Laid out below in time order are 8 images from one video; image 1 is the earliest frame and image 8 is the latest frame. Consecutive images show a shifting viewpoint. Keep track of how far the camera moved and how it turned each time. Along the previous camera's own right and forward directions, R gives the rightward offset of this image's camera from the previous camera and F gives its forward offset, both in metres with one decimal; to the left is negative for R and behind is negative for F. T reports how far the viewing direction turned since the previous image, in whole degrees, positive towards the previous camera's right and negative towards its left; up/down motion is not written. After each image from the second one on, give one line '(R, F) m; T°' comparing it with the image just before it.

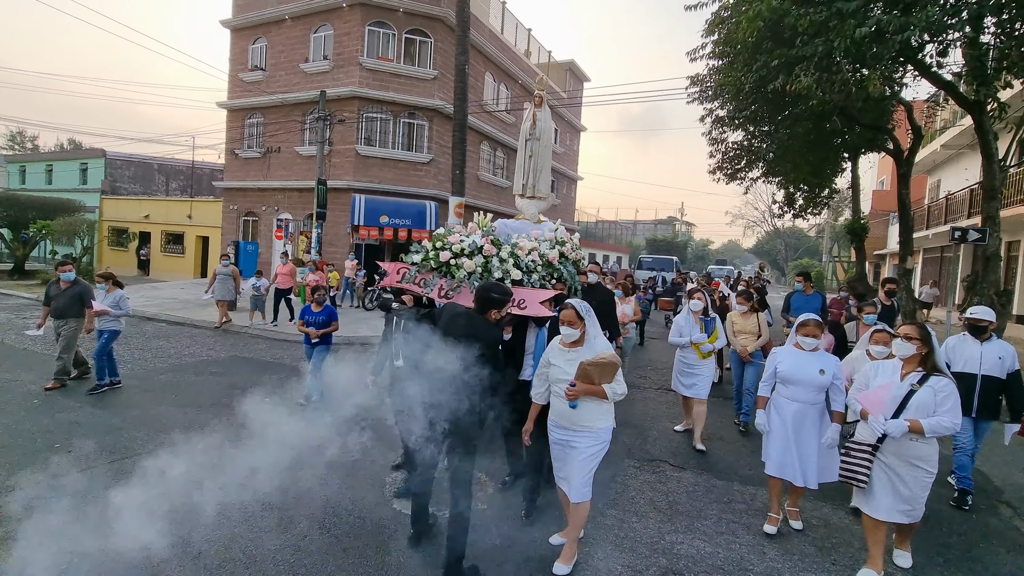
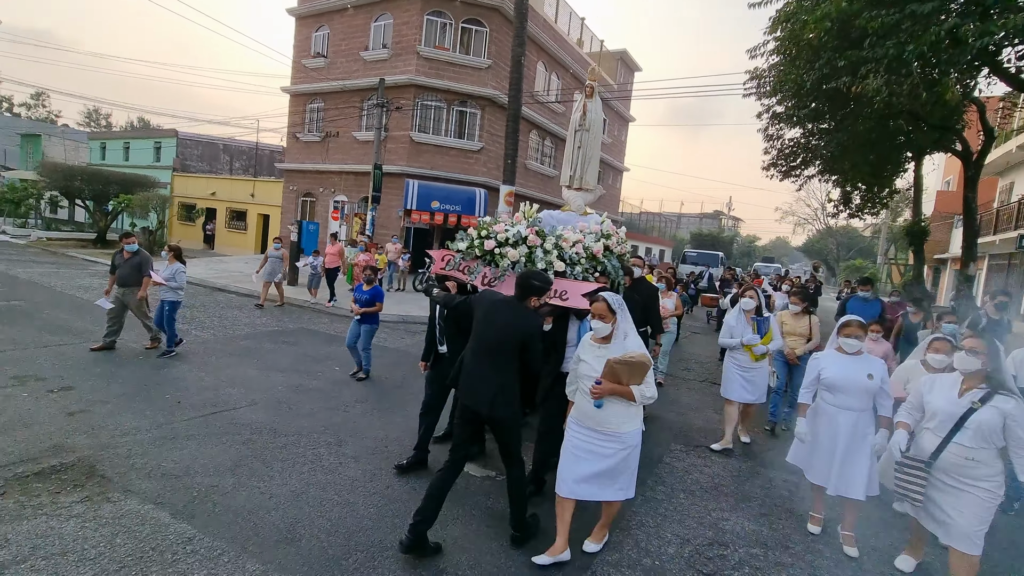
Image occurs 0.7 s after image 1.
(-0.2, -0.4) m; -4°
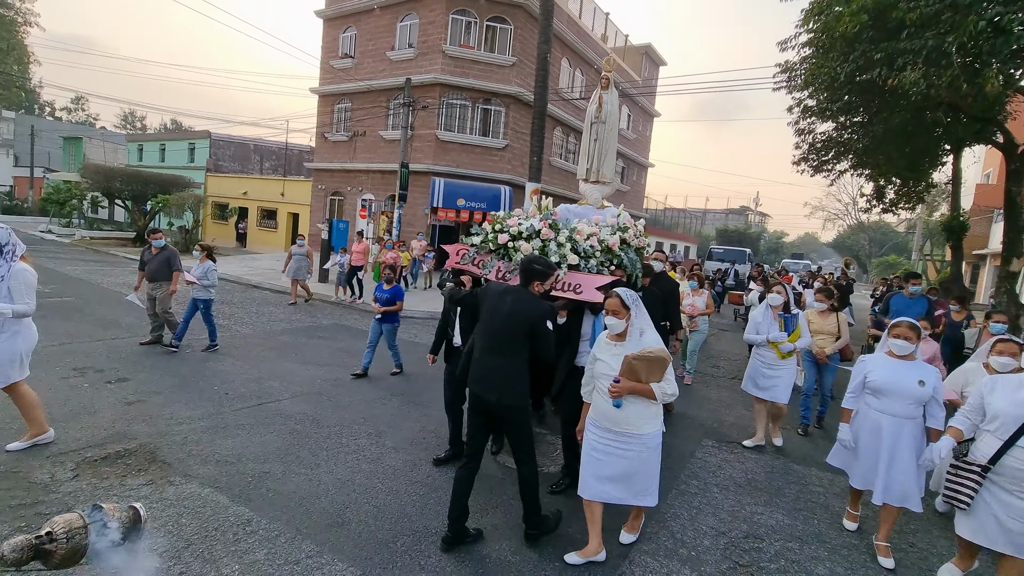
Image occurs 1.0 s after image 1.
(-0.1, -0.1) m; -2°
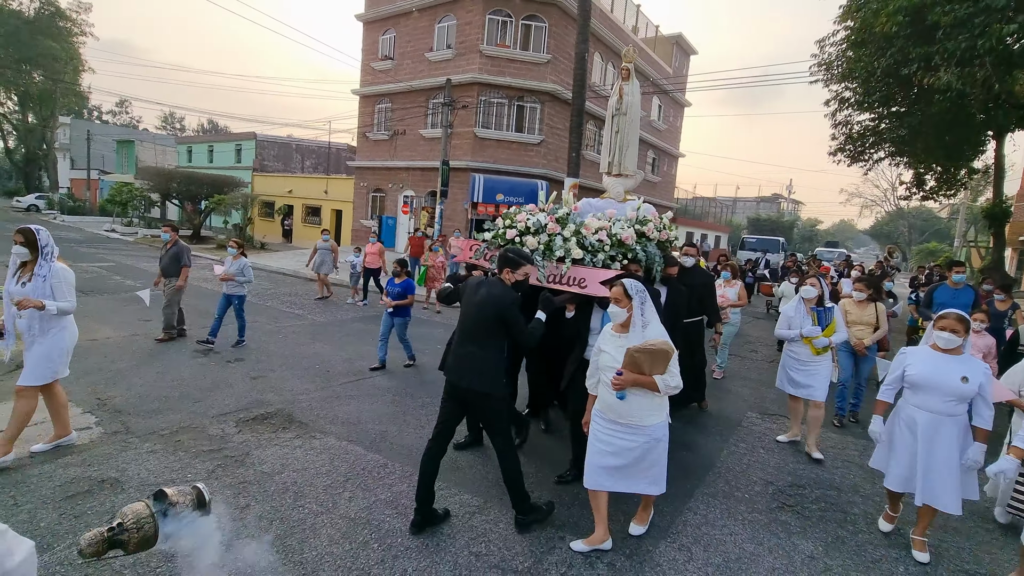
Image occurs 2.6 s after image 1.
(-0.4, -0.7) m; -3°
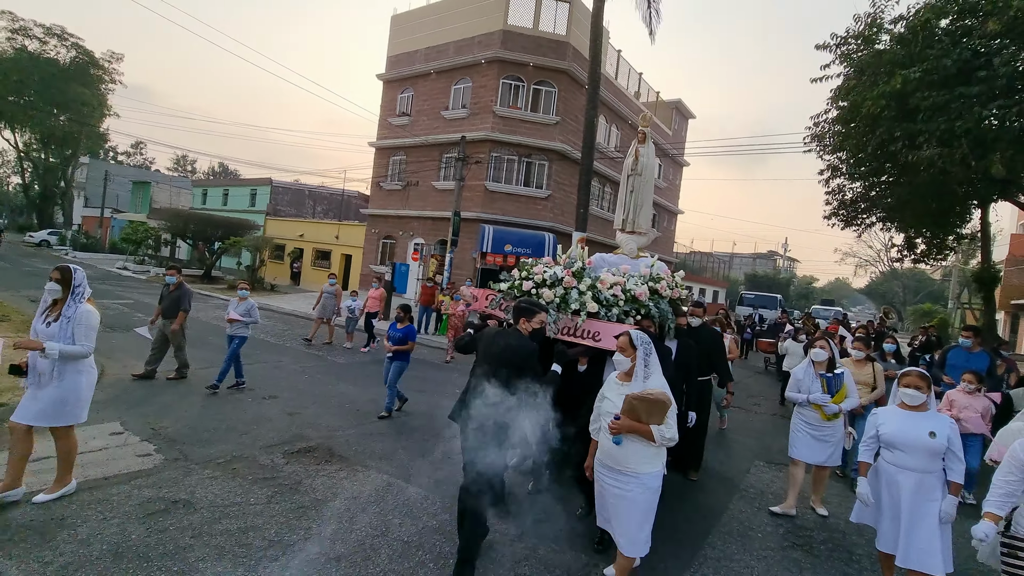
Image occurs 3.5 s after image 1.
(-0.3, -0.5) m; 0°
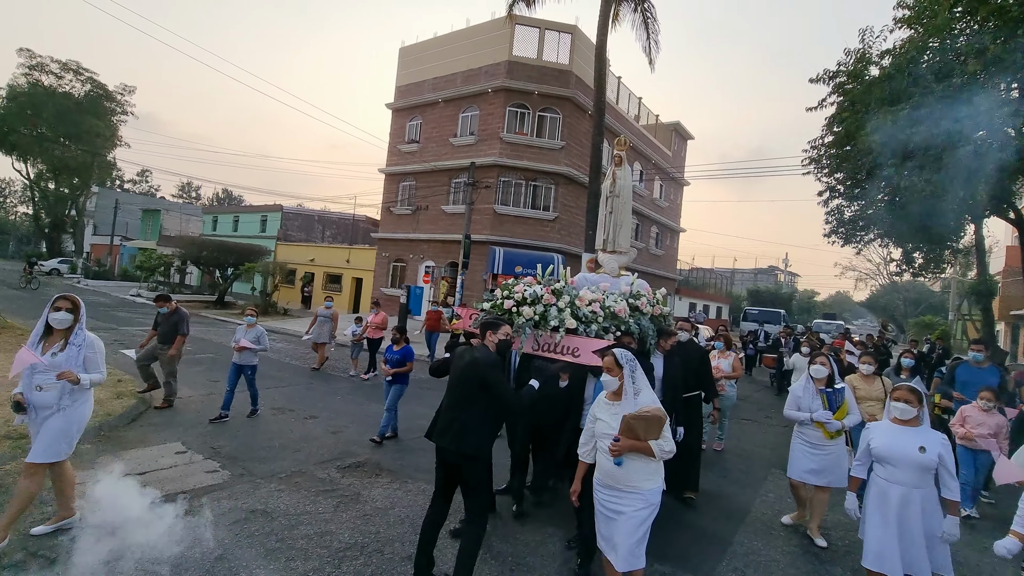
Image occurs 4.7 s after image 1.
(-0.3, -0.4) m; 0°
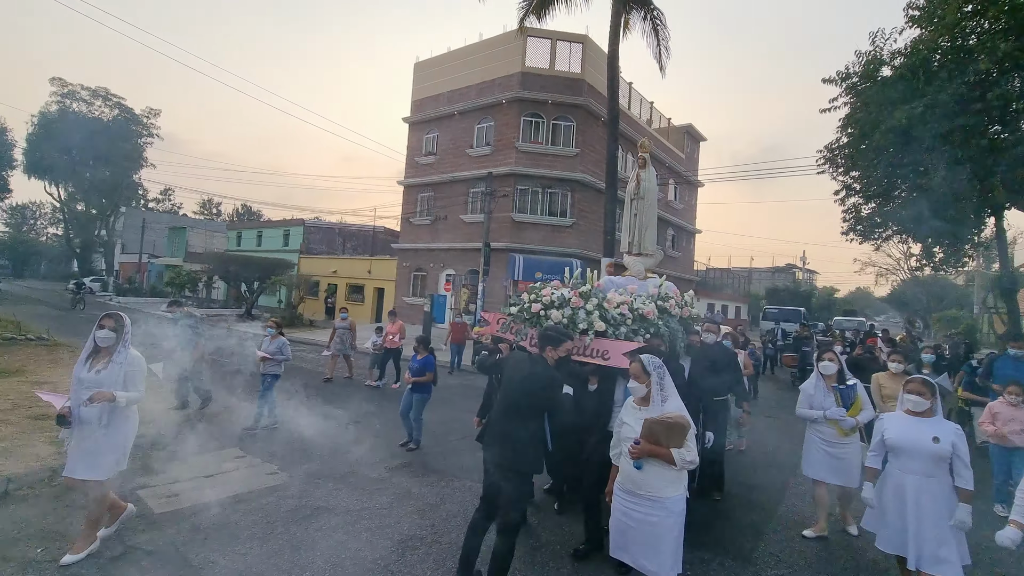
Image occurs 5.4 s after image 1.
(-0.2, -0.4) m; -2°
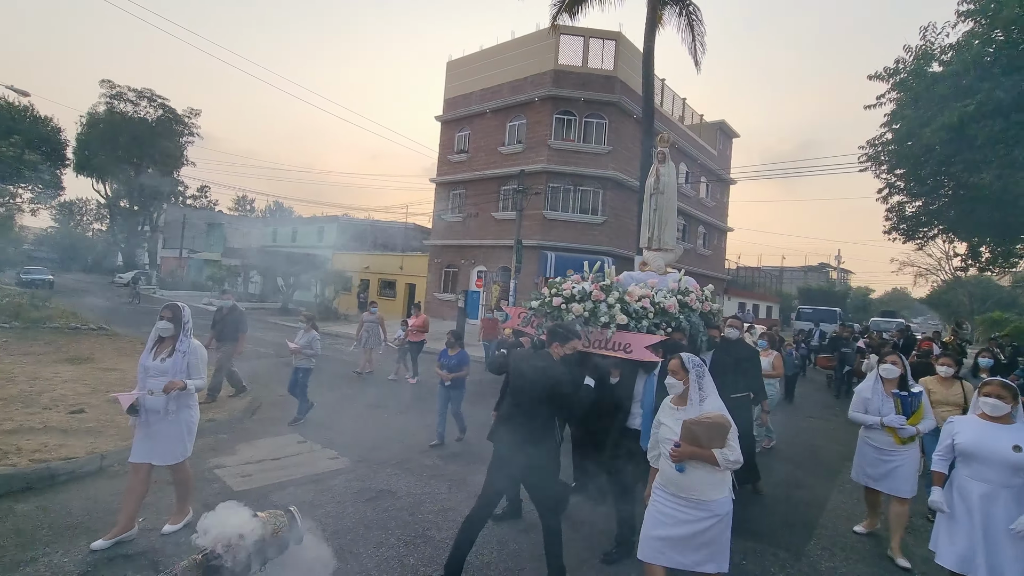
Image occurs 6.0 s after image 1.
(-0.3, -0.2) m; -3°
